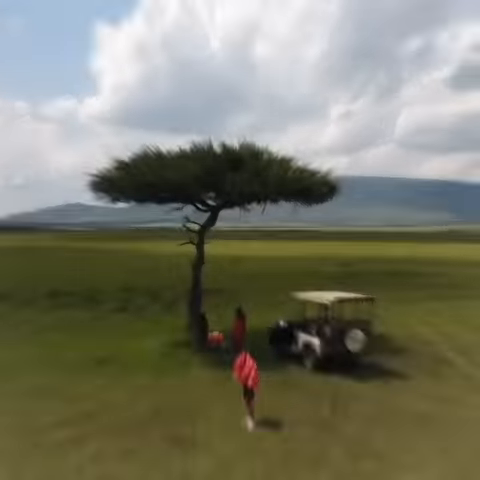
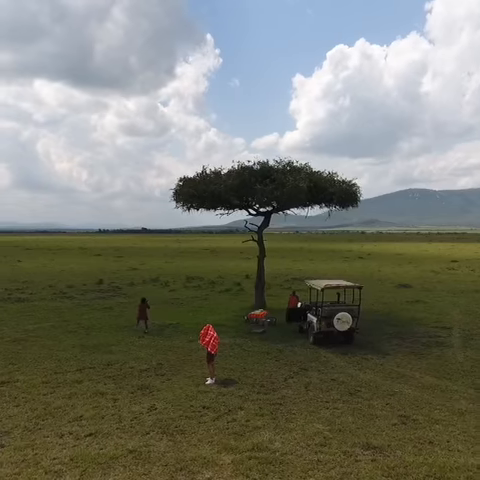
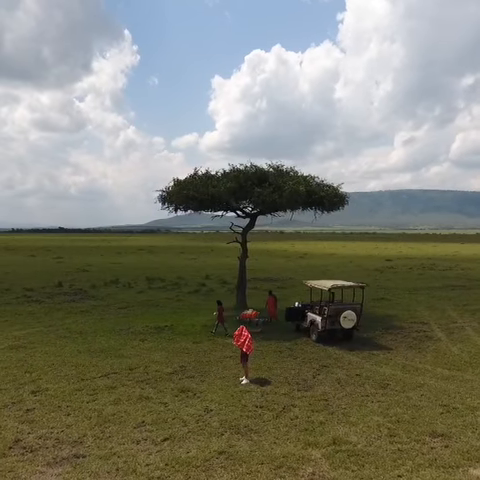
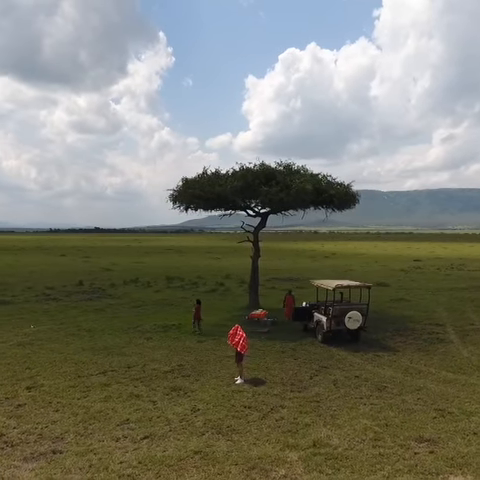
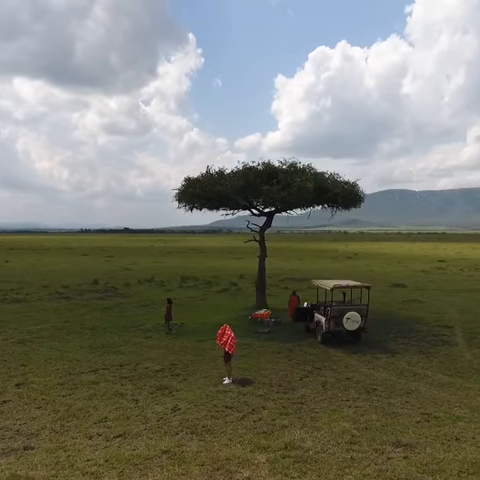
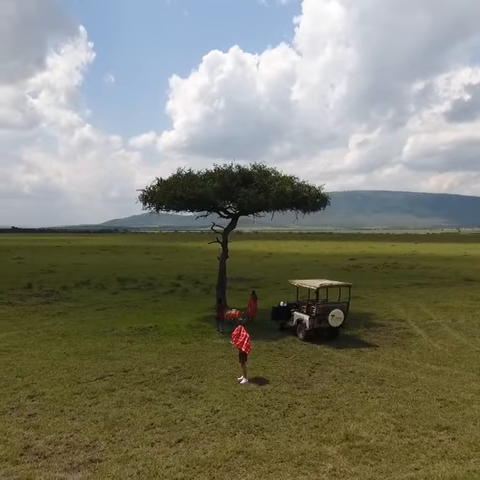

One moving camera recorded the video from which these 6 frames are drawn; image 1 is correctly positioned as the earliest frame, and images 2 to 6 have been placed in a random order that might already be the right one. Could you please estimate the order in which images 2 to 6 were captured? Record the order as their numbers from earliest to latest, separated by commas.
6, 3, 4, 5, 2
